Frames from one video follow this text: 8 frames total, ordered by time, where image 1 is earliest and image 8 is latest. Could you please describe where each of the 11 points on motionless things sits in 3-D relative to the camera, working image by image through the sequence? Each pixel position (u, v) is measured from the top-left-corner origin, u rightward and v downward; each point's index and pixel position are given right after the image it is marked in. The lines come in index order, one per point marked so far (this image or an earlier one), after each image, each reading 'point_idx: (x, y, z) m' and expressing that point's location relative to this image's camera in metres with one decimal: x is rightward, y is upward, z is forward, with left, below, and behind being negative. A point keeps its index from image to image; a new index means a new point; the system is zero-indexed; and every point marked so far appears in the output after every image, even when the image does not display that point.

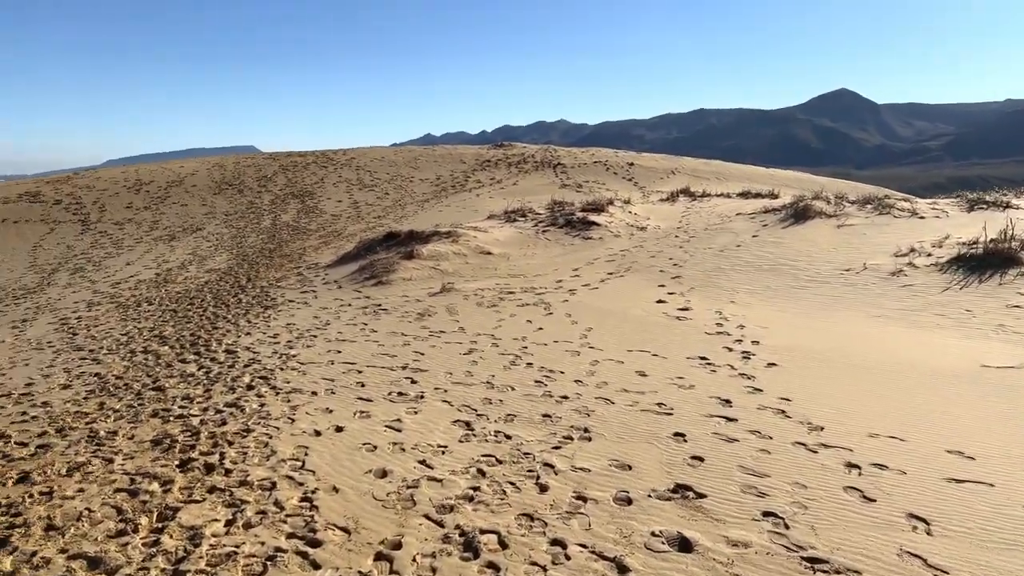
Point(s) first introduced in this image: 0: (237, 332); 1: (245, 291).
0: (-3.2, -0.5, +9.6) m
1: (-4.3, -0.1, +13.2) m
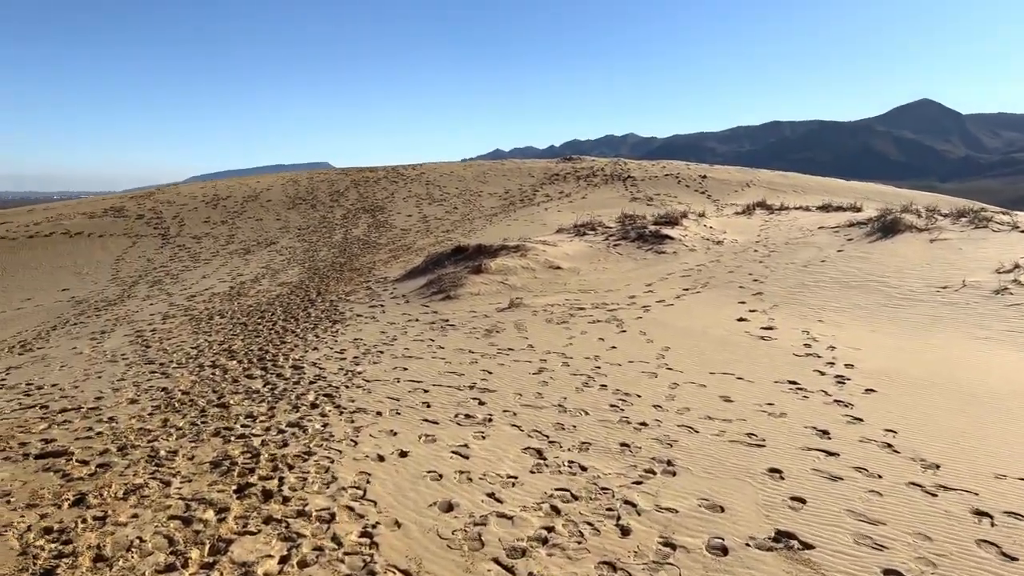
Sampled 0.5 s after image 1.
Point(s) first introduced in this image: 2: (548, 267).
0: (-2.4, -0.7, +9.4) m
1: (-3.2, -0.3, +13.2) m
2: (+0.6, +0.4, +13.8) m
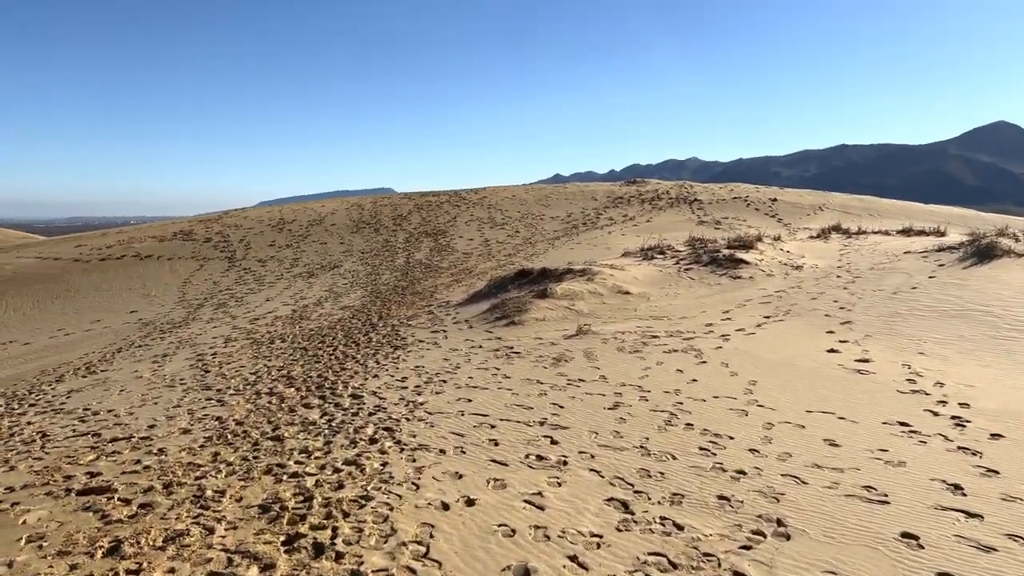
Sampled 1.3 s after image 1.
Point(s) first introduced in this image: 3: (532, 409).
0: (-1.6, -1.0, +9.0) m
1: (-2.1, -0.7, +12.8) m
2: (+1.7, -0.1, +13.2) m
3: (+0.2, -1.0, +6.8) m
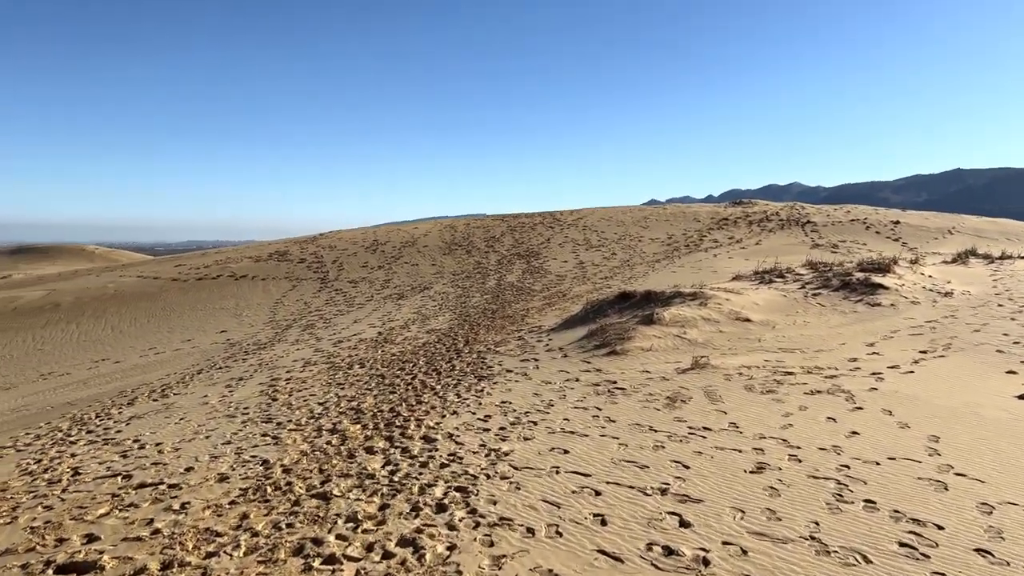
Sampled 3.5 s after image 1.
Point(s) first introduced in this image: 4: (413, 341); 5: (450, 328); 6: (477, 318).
0: (-0.7, -1.2, +7.6) m
1: (-0.7, -1.0, +11.5) m
2: (+3.1, -0.4, +11.5) m
3: (+0.9, -1.1, +5.2) m
4: (-1.8, -1.0, +15.1) m
5: (-1.2, -0.8, +16.2) m
6: (-0.8, -0.6, +17.4) m
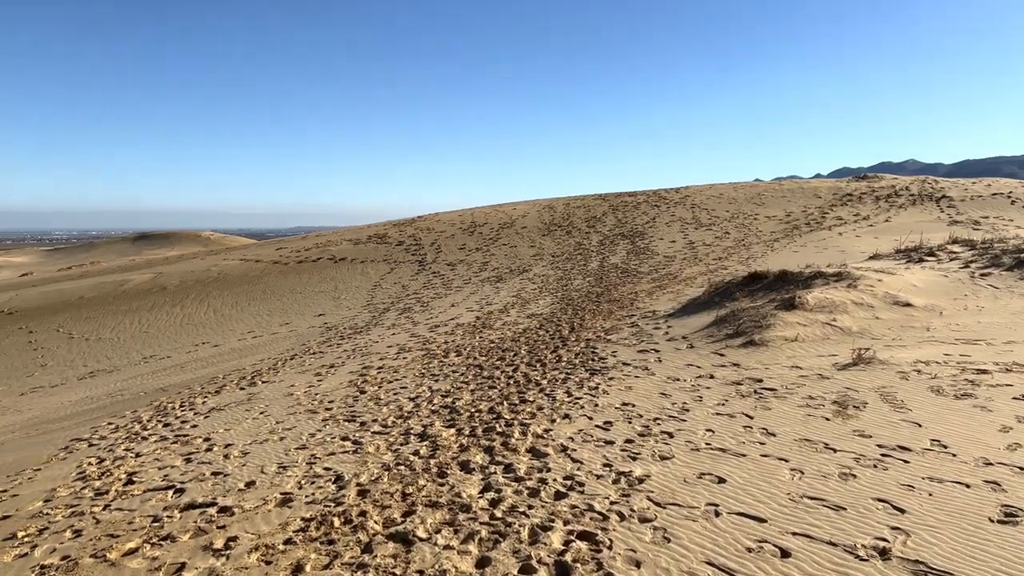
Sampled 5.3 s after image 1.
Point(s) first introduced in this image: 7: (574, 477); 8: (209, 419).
0: (+0.3, -1.0, +6.4) m
1: (+0.7, -0.7, +10.2) m
2: (+4.5, -0.2, +9.7) m
3: (+1.5, -1.0, +3.8) m
4: (0.0, -0.6, +13.9) m
5: (+0.8, -0.4, +14.9) m
6: (+1.3, -0.3, +16.0) m
7: (+0.3, -1.1, +4.5) m
8: (-3.3, -1.4, +8.8) m
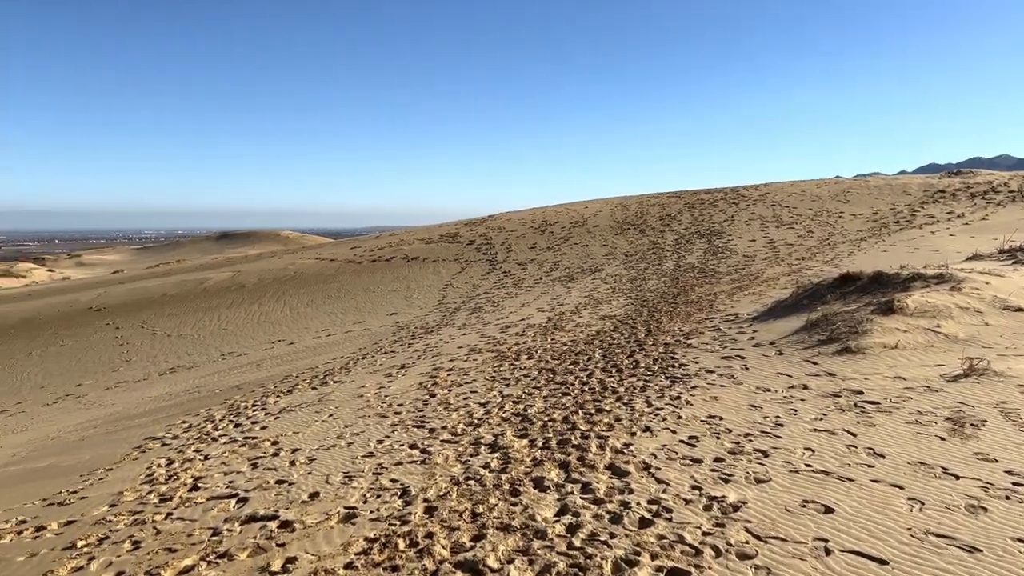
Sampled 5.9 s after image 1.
0: (+0.8, -1.0, +5.9) m
1: (+1.6, -0.7, +9.7) m
2: (+5.3, -0.2, +8.9) m
3: (+1.9, -1.1, +3.3) m
4: (+1.2, -0.7, +13.4) m
5: (+2.1, -0.5, +14.4) m
6: (+2.7, -0.3, +15.5) m
7: (+0.7, -1.1, +4.1) m
8: (-2.5, -1.4, +8.7) m
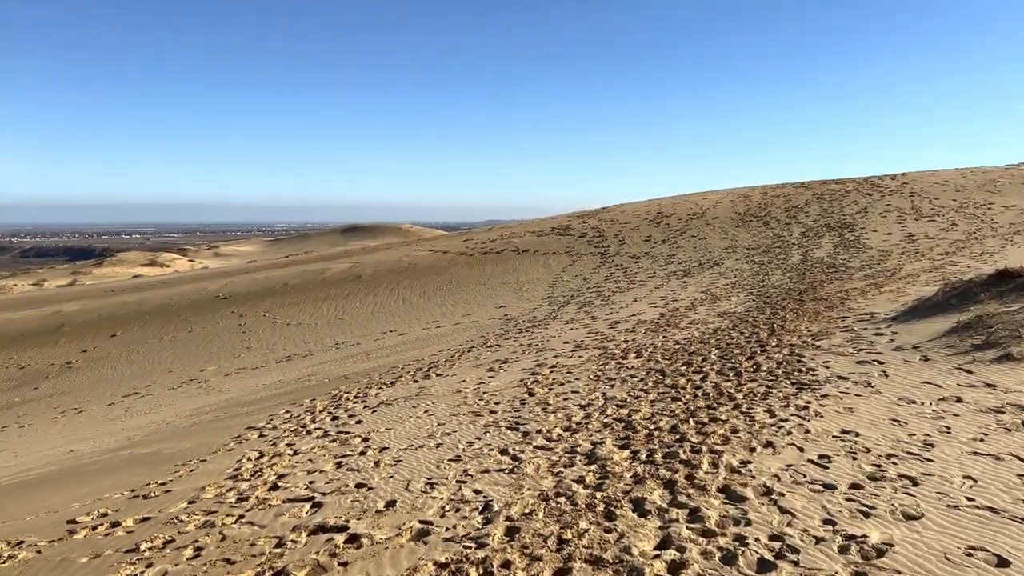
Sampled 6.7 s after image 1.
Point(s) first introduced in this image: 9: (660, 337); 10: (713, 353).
0: (+1.5, -1.0, +5.2) m
1: (+2.7, -0.7, +8.8) m
2: (+6.4, -0.2, +7.5) m
3: (+2.1, -1.0, +2.4) m
4: (+2.9, -0.6, +12.6) m
5: (+3.9, -0.4, +13.5) m
6: (+4.7, -0.2, +14.4) m
7: (+1.1, -1.1, +3.4) m
8: (-1.4, -1.3, +8.4) m
9: (+2.2, -0.7, +11.8) m
10: (+2.3, -0.7, +9.4) m
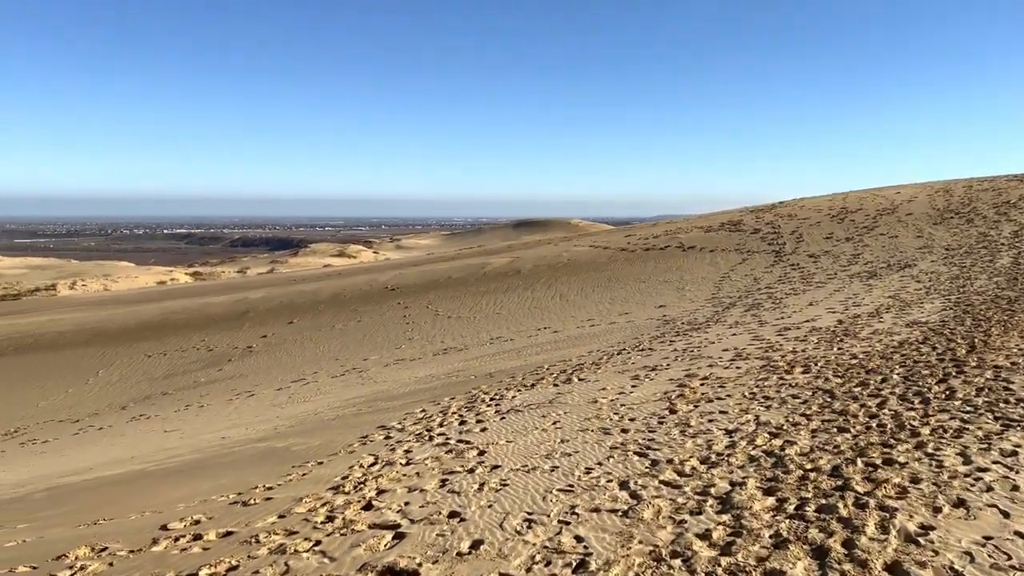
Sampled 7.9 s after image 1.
0: (+2.1, -1.0, +4.1) m
1: (+4.1, -0.8, +7.4) m
2: (+7.3, -0.4, +5.3) m
3: (+2.1, -1.1, +1.2) m
4: (+5.0, -0.7, +11.0) m
5: (+6.2, -0.5, +11.7) m
6: (+7.2, -0.3, +12.4) m
7: (+1.4, -1.1, +2.4) m
8: (-0.1, -1.3, +7.8) m
9: (+4.1, -0.8, +10.4) m
10: (+3.8, -0.8, +8.0) m
